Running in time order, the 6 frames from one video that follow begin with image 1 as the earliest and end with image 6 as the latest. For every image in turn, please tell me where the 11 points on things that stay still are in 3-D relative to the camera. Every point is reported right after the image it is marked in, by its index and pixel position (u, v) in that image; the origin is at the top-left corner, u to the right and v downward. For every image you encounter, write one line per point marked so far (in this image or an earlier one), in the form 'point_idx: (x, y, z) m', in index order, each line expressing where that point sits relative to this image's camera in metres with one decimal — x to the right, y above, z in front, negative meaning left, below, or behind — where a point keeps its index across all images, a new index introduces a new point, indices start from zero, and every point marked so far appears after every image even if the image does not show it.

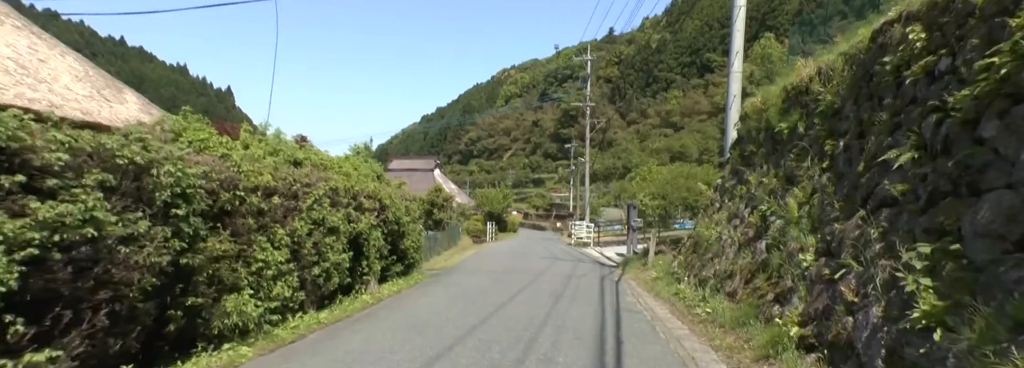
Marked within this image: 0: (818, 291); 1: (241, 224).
0: (+3.4, -1.2, +6.2) m
1: (-2.9, -0.4, +6.0) m
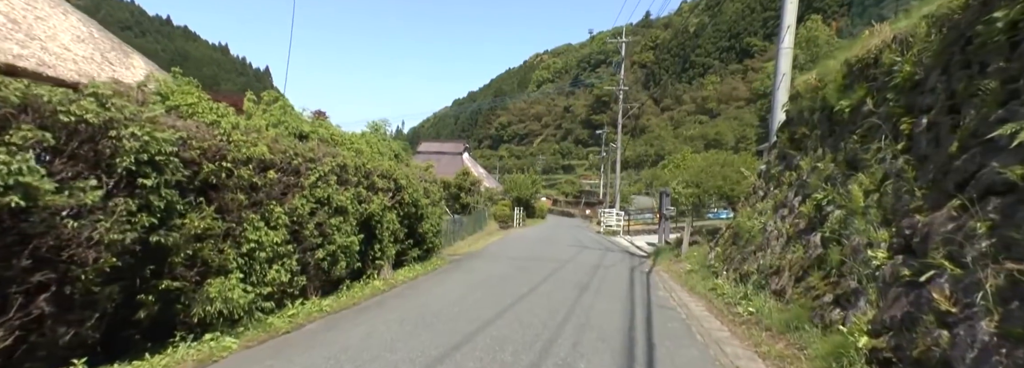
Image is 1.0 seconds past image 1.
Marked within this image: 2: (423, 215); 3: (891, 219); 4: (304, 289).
0: (+3.5, -1.0, +5.2) m
1: (-2.7, -0.1, +5.4) m
2: (-2.0, -0.7, +12.5) m
3: (+4.1, -0.4, +6.1) m
4: (-2.7, -1.4, +7.3) m
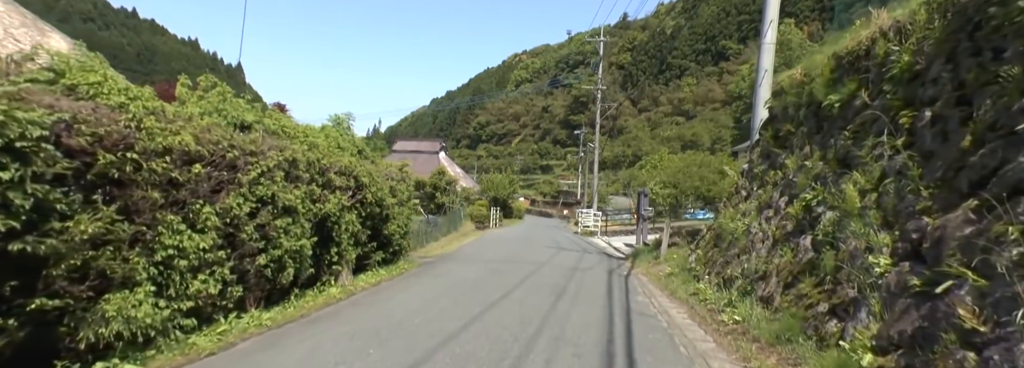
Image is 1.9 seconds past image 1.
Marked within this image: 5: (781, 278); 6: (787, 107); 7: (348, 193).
0: (+3.2, -1.0, +4.6) m
1: (-3.0, -0.1, +4.6) m
2: (-2.6, -0.6, +11.7) m
3: (+3.7, -0.4, +5.5) m
4: (-3.1, -1.3, +6.4) m
5: (+3.8, -1.3, +7.8) m
6: (+5.5, +1.6, +11.3) m
7: (-2.7, -0.2, +9.3) m
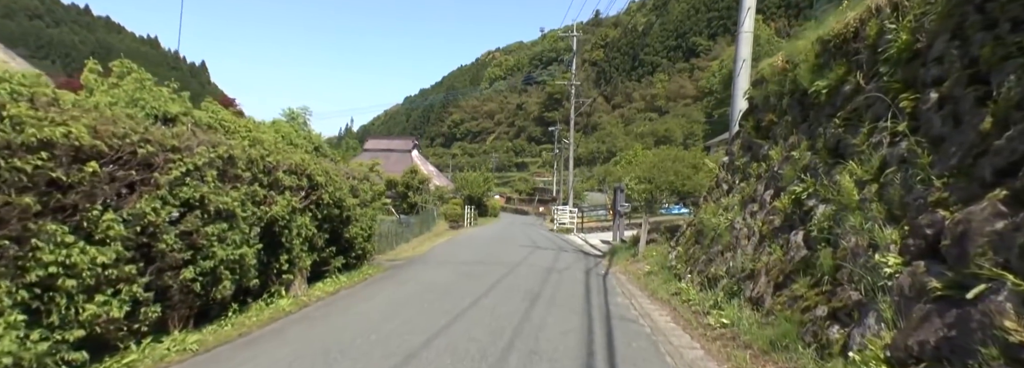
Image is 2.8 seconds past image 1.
0: (+3.0, -0.9, +4.1) m
1: (-3.3, -0.1, +3.7) m
2: (-3.1, -0.6, +10.9) m
3: (+3.4, -0.3, +5.0) m
4: (-3.4, -1.4, +5.6) m
5: (+3.4, -1.2, +7.3) m
6: (+4.9, +1.7, +10.8) m
7: (-3.2, -0.2, +8.4) m
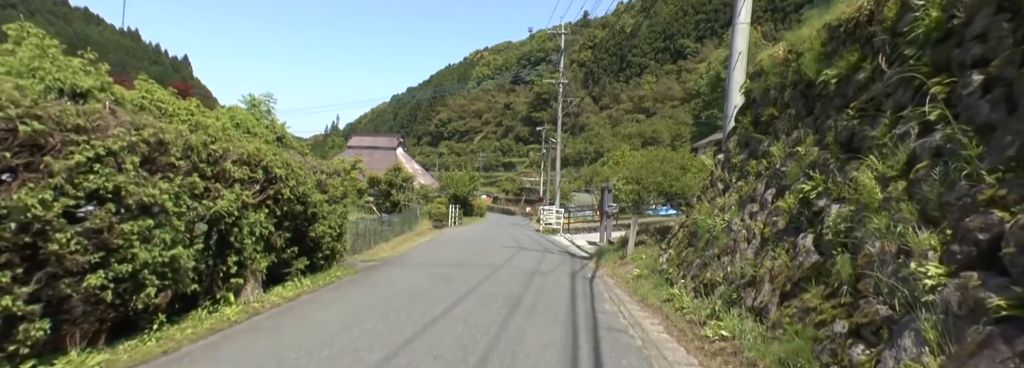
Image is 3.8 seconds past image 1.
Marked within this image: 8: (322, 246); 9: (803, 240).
0: (+2.8, -0.9, +3.3) m
1: (-3.5, 0.0, +2.8) m
2: (-3.5, -0.5, +10.0) m
3: (+3.2, -0.2, +4.2) m
4: (-3.7, -1.3, +4.7) m
5: (+3.1, -1.2, +6.5) m
6: (+4.6, +1.7, +10.1) m
7: (-3.5, -0.1, +7.6) m
8: (-3.6, -1.2, +10.9) m
9: (+3.3, -0.6, +6.5) m
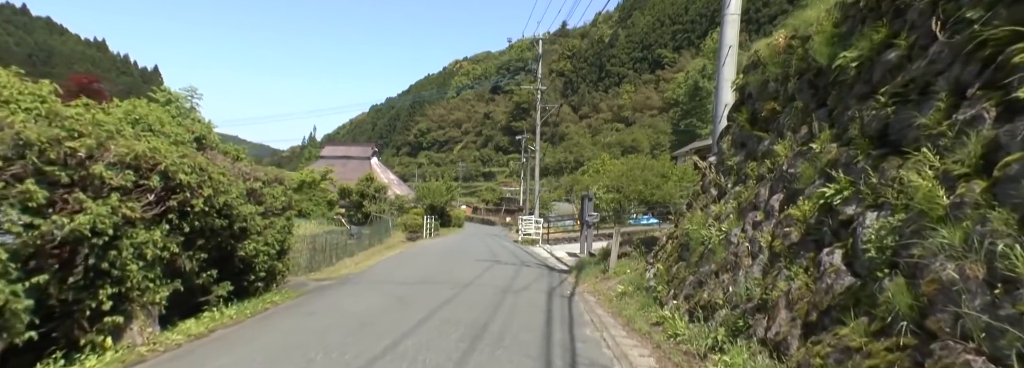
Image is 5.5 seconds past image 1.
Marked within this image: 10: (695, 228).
0: (+2.5, -0.9, +2.0) m
1: (-3.8, -0.1, +1.3) m
2: (-4.0, -0.7, +8.5) m
3: (+2.9, -0.2, +3.0) m
4: (-4.0, -1.3, +3.2) m
5: (+2.7, -1.2, +5.2) m
6: (+4.0, +1.6, +8.9) m
7: (-3.9, -0.2, +6.0) m
8: (-4.2, -1.4, +9.4) m
9: (+2.9, -0.7, +5.2) m
10: (+3.0, -0.7, +9.1) m
